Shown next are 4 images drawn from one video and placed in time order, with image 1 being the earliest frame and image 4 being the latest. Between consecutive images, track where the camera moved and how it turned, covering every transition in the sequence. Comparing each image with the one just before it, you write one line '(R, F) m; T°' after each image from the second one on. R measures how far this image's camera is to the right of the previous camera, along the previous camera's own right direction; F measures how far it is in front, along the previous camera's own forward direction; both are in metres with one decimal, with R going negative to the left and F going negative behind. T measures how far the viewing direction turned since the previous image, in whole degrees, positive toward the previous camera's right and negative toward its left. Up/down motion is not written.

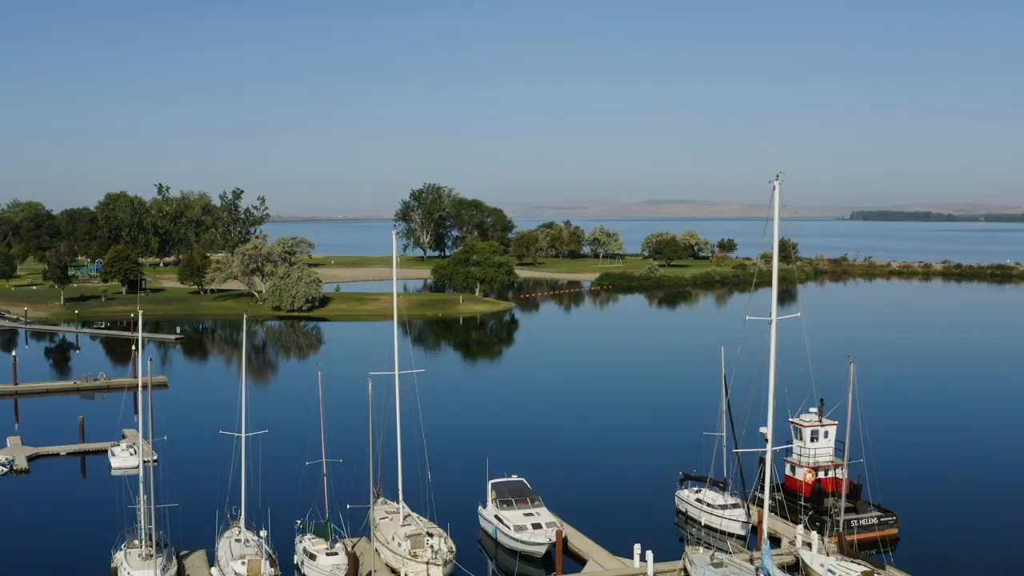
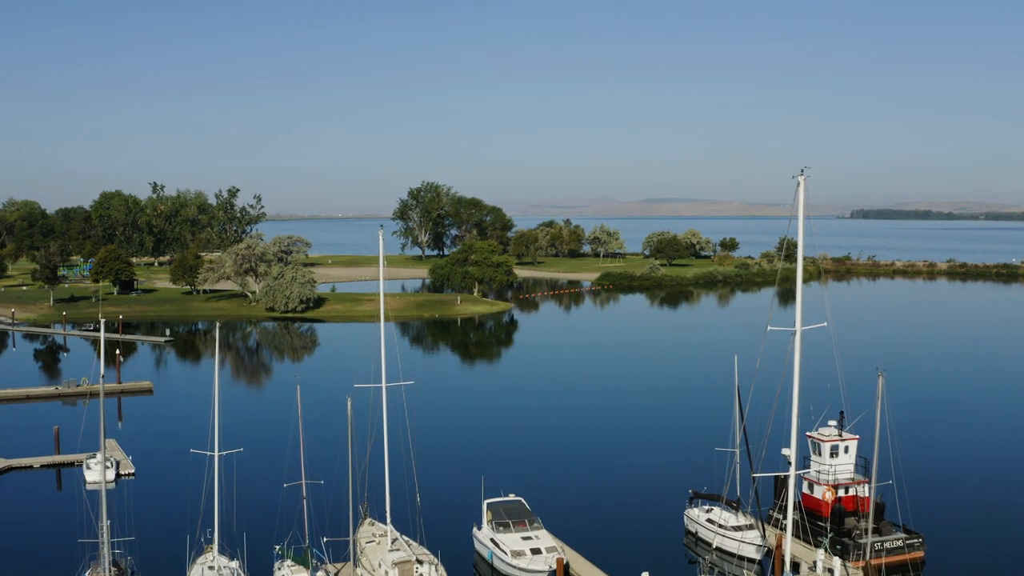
(+0.1, +1.4) m; 0°
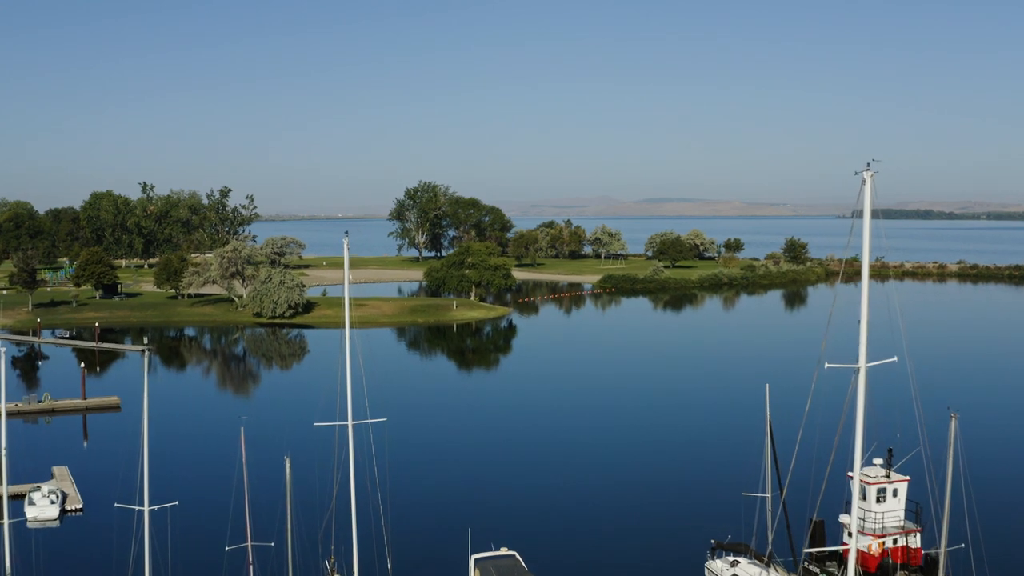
(+0.2, +2.8) m; 0°
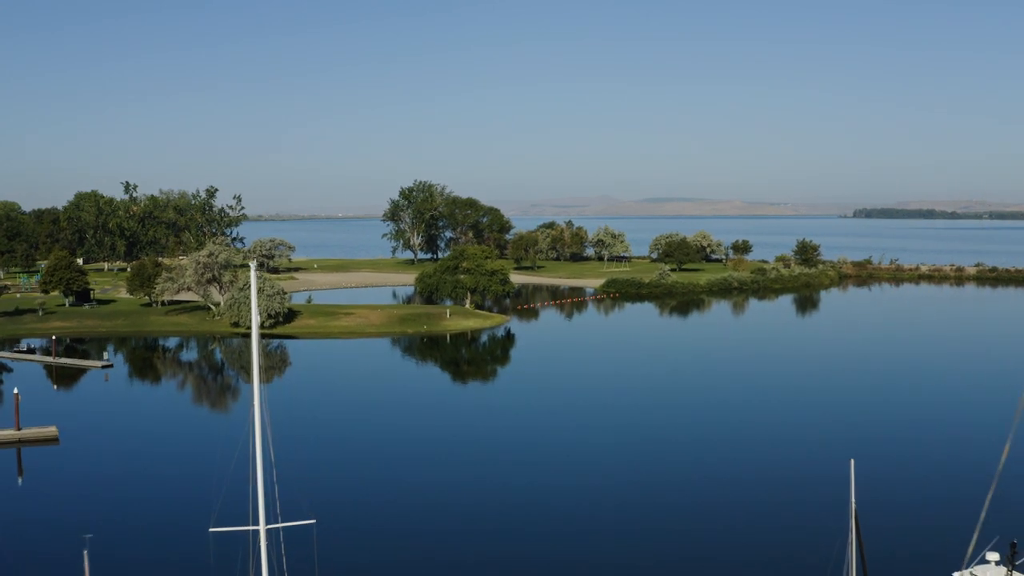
(+0.2, +4.3) m; 0°
